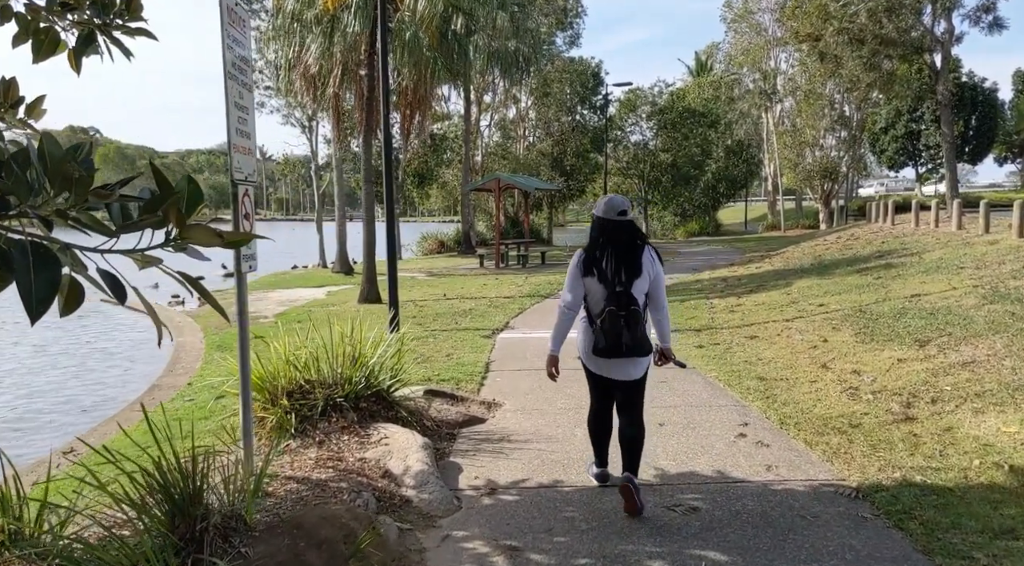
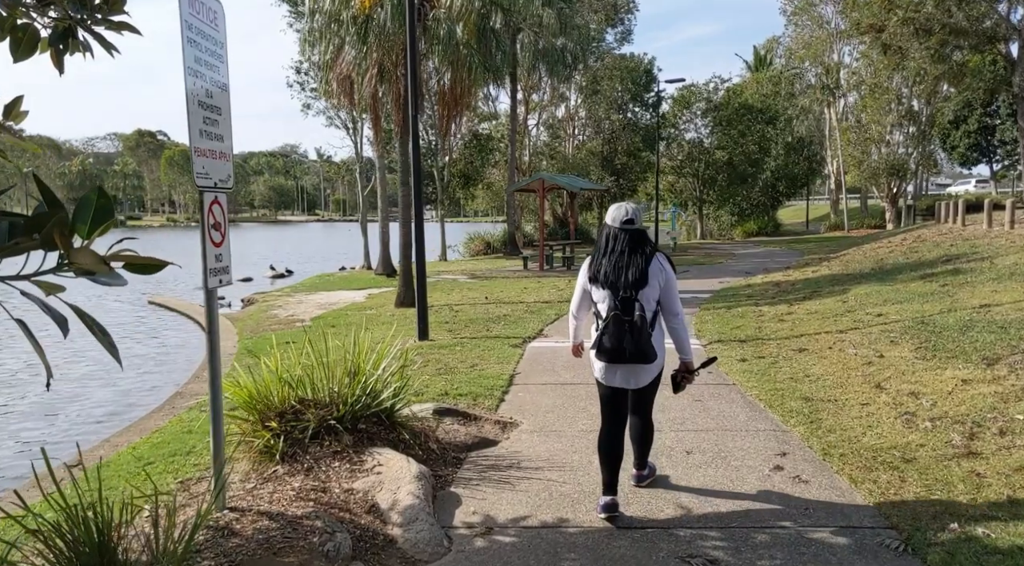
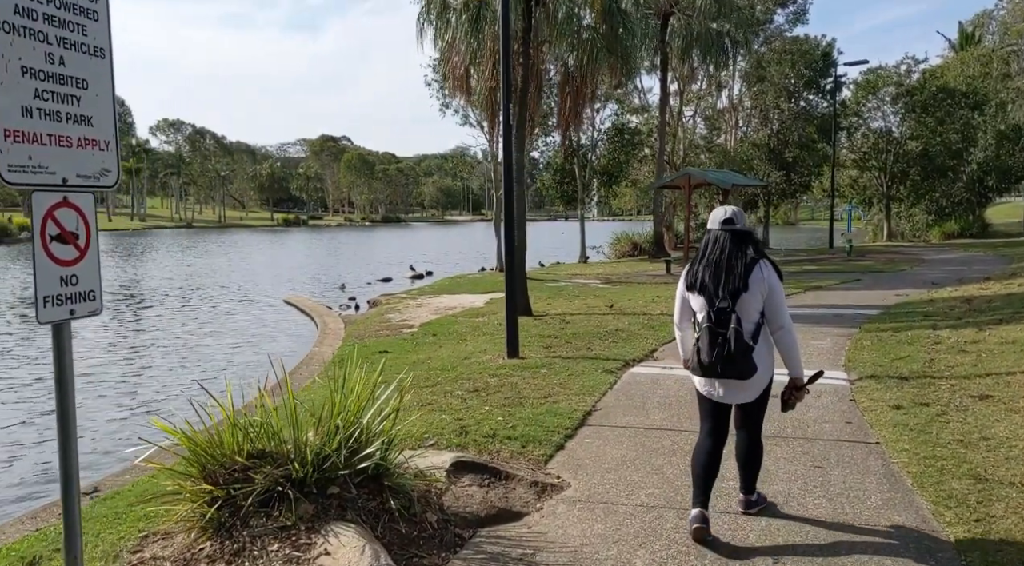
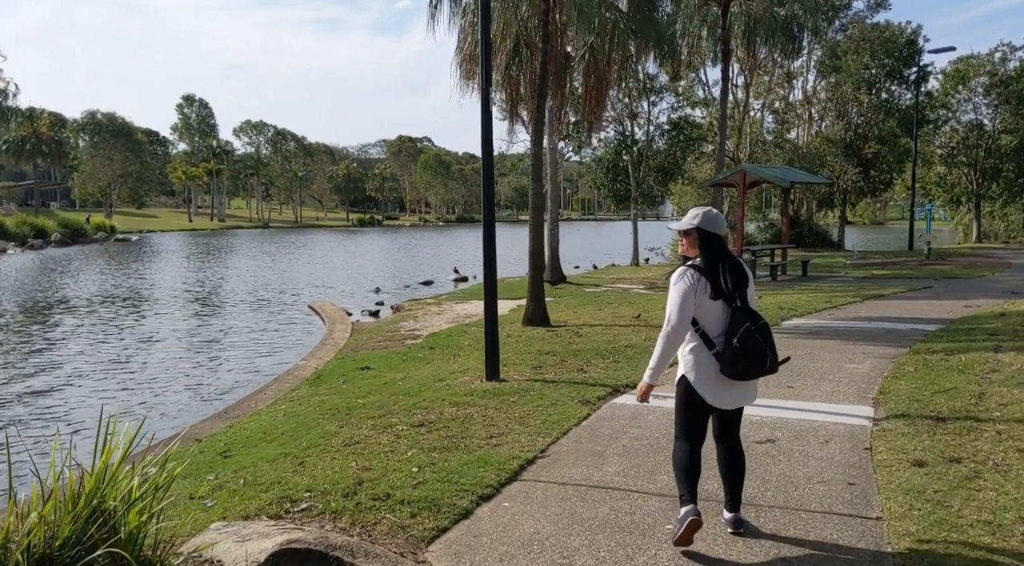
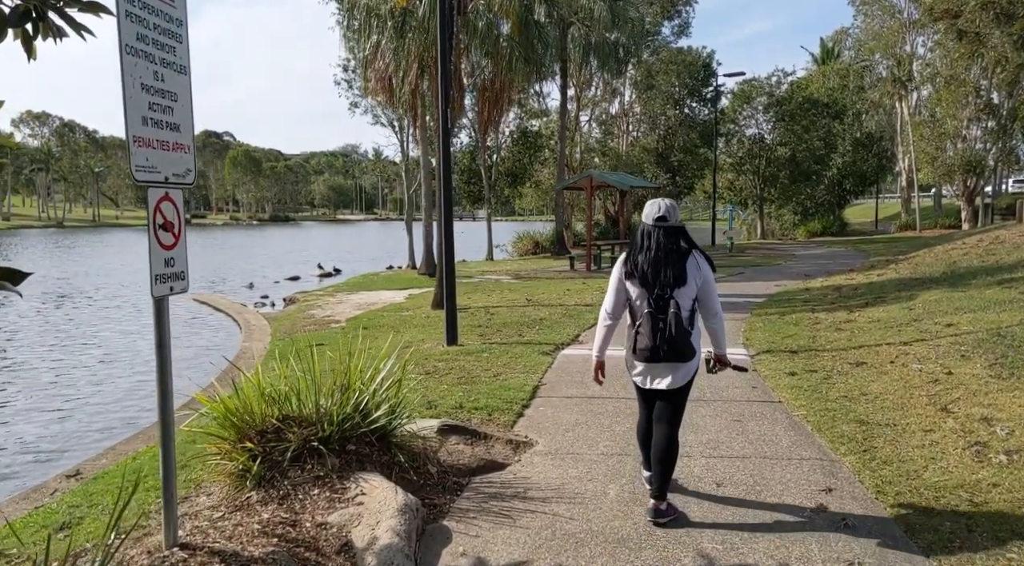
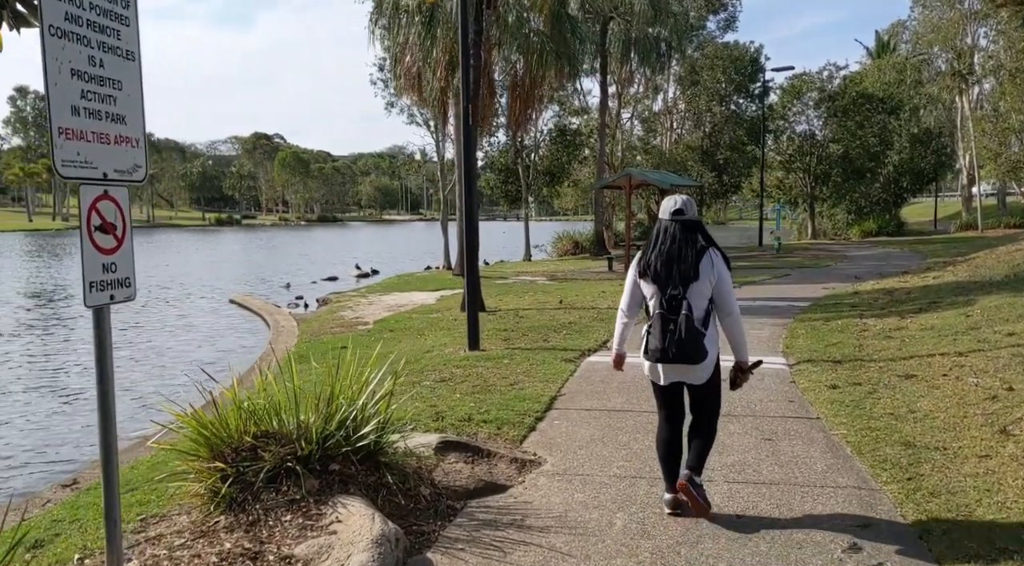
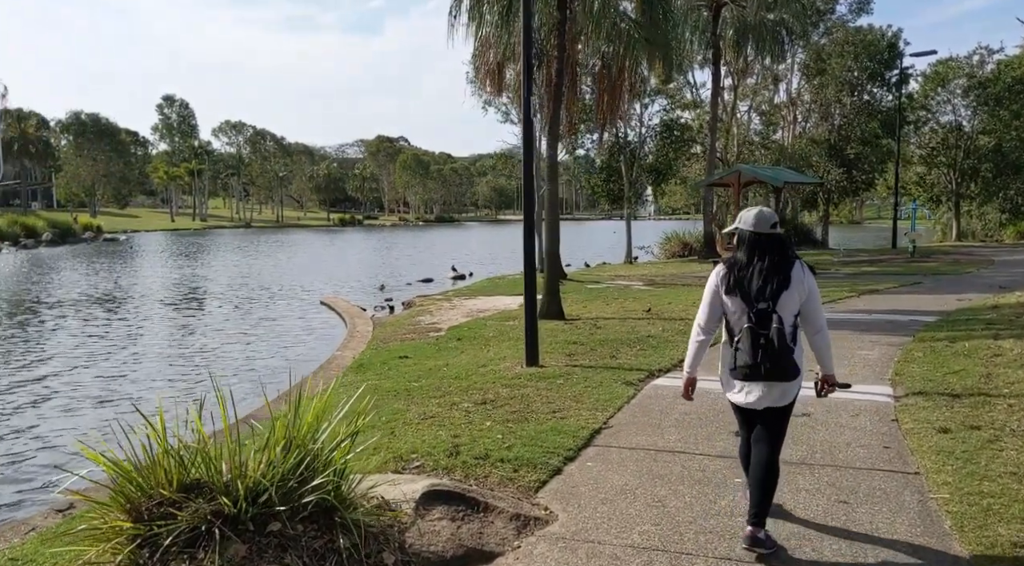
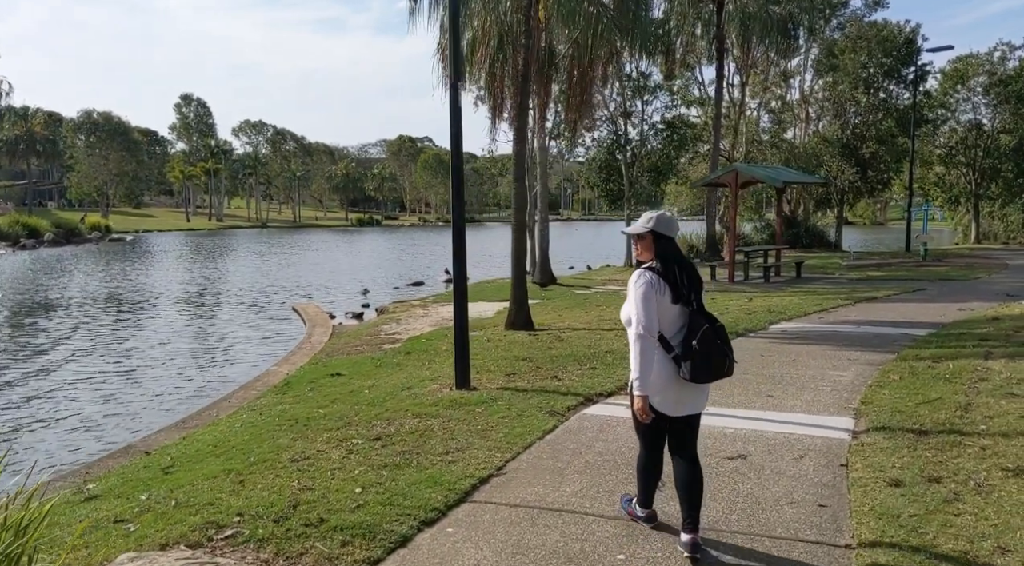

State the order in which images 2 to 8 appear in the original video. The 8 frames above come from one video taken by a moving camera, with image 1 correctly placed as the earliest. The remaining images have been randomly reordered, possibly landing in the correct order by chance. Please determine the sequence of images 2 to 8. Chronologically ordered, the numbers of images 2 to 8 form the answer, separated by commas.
2, 5, 6, 3, 7, 4, 8
